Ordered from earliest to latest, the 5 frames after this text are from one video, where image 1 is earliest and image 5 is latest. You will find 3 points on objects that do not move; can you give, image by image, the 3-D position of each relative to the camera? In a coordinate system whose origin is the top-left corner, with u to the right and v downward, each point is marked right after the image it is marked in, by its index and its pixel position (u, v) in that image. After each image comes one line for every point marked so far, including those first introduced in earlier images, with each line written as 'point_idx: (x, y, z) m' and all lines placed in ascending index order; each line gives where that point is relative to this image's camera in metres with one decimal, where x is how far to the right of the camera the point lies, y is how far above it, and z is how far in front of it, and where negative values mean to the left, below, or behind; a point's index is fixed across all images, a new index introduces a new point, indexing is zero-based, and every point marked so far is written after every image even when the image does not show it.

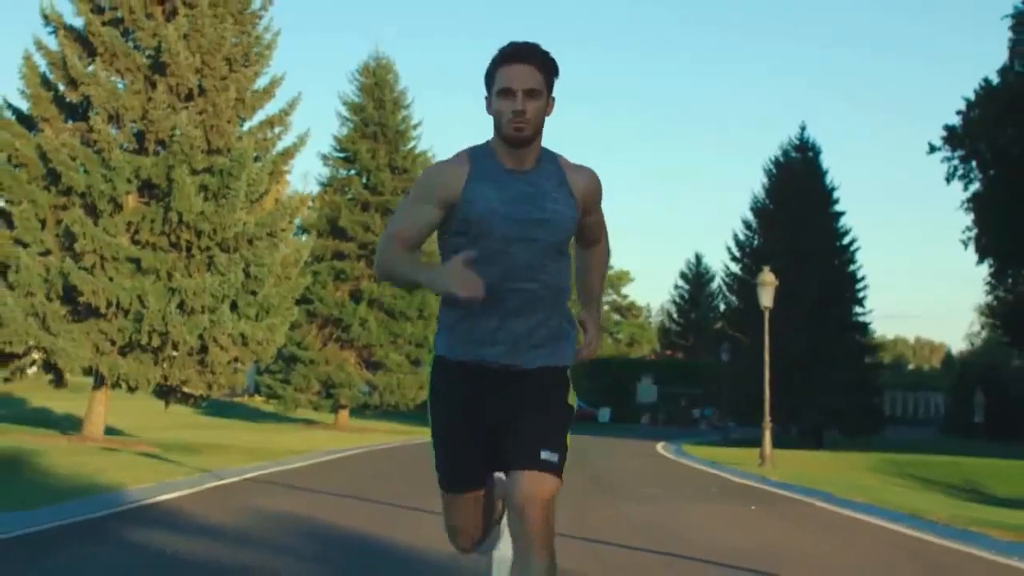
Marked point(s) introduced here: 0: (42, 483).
0: (-5.6, -2.3, +17.0) m
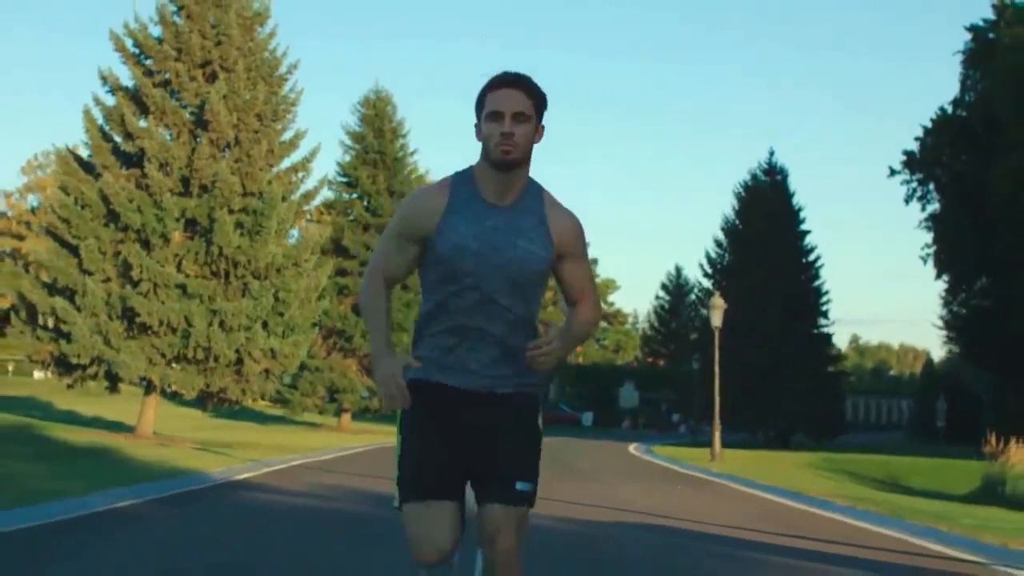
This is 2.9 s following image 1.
0: (-5.8, -2.8, +21.9) m
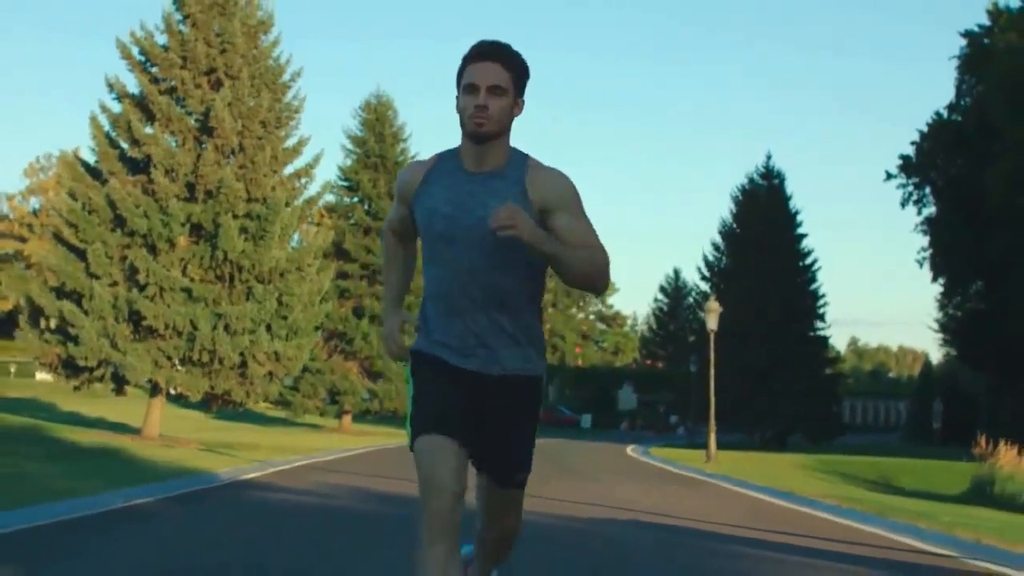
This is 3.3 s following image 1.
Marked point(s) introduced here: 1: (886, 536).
0: (-5.8, -2.9, +22.5) m
1: (+3.9, -2.6, +14.8) m
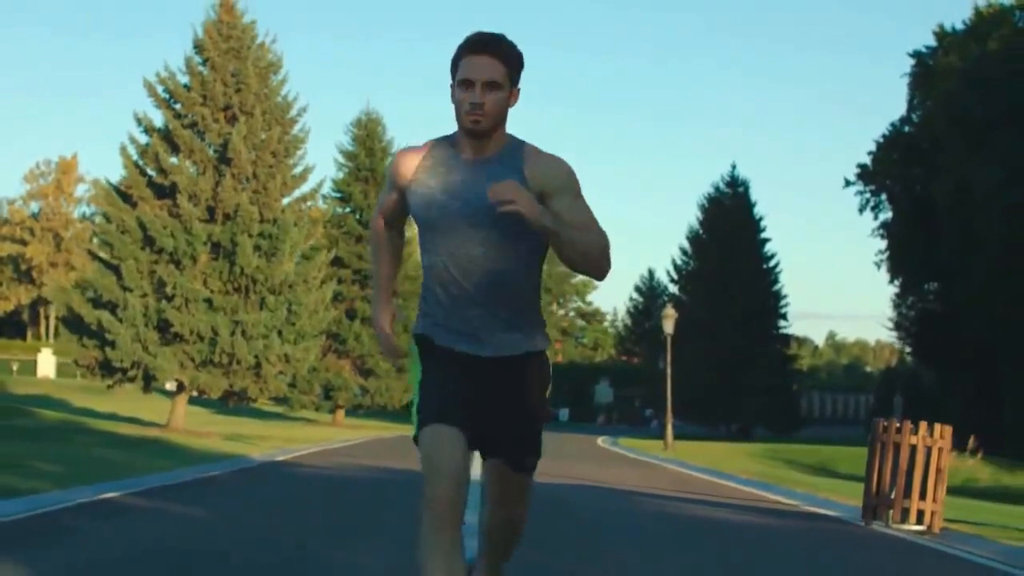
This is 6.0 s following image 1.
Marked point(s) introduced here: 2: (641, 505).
0: (-6.2, -3.2, +27.1) m
1: (+3.6, -2.9, +19.5) m
2: (+1.6, -2.8, +17.9) m
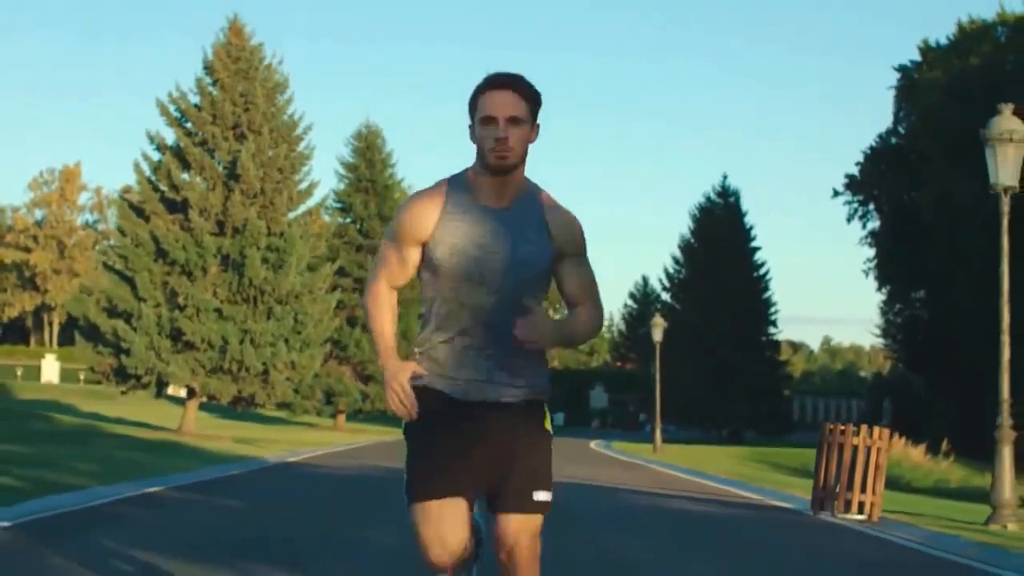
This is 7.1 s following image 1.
0: (-6.3, -3.4, +28.8) m
1: (+3.6, -3.1, +21.3) m
2: (+1.5, -3.0, +19.7) m
